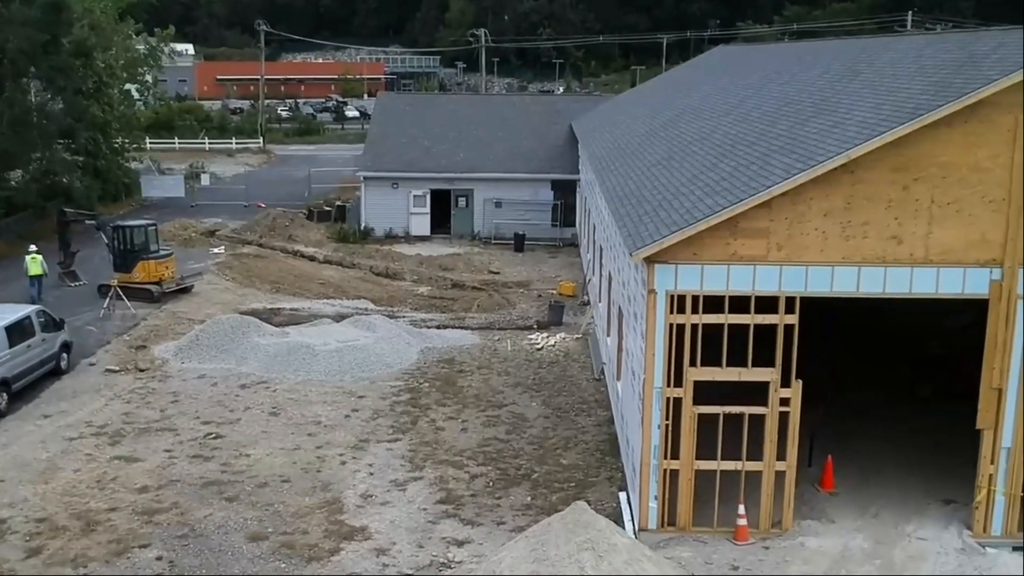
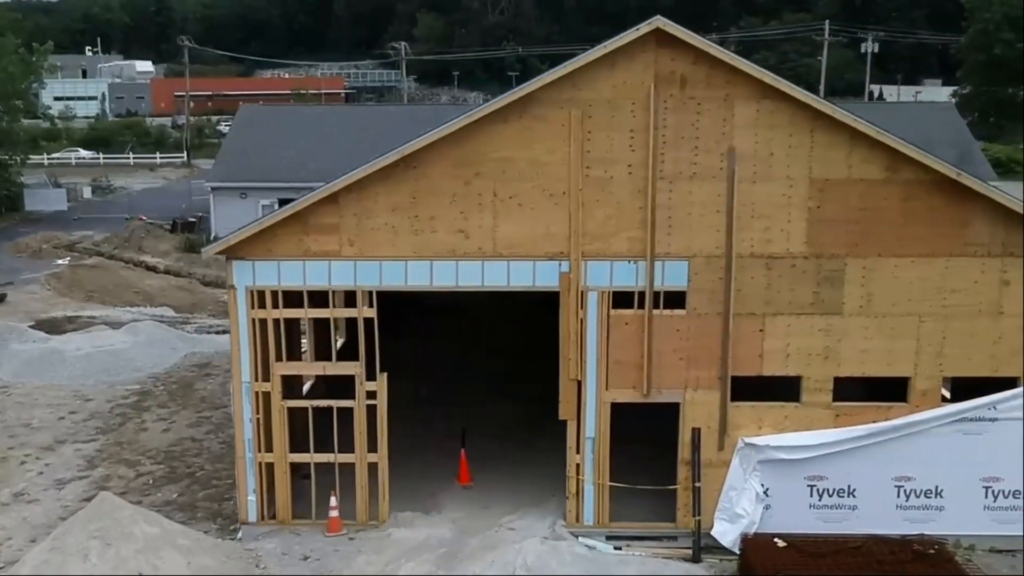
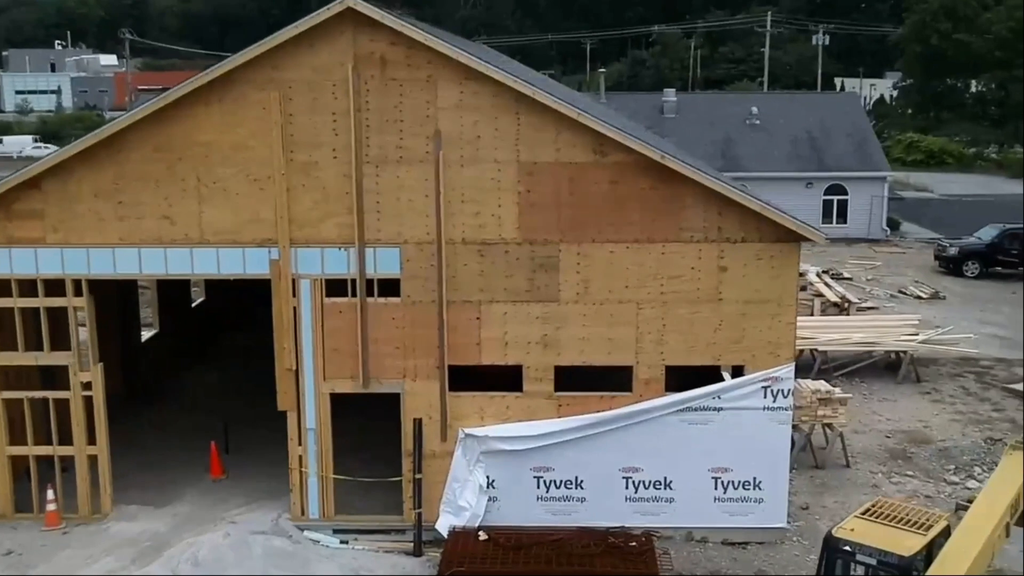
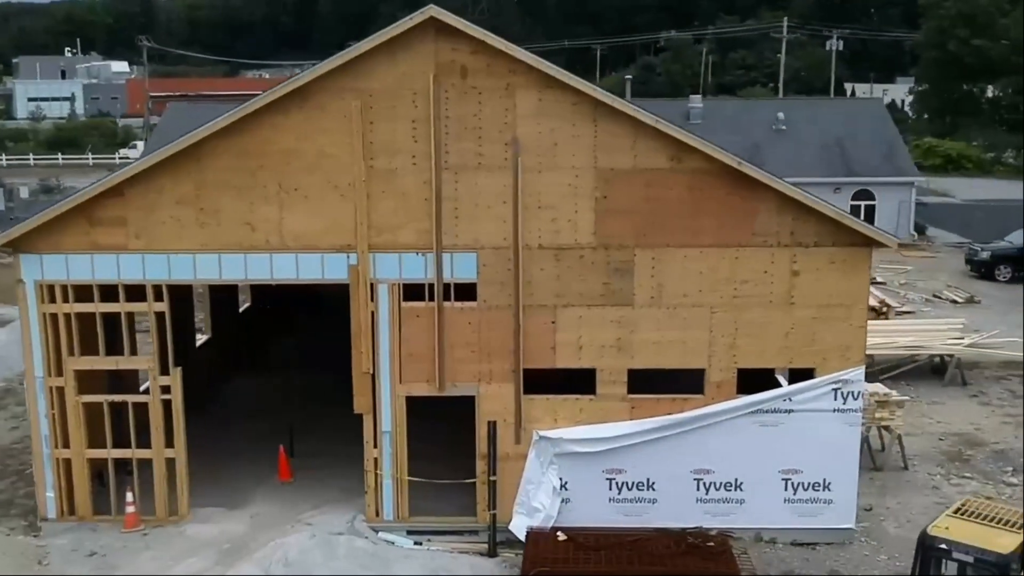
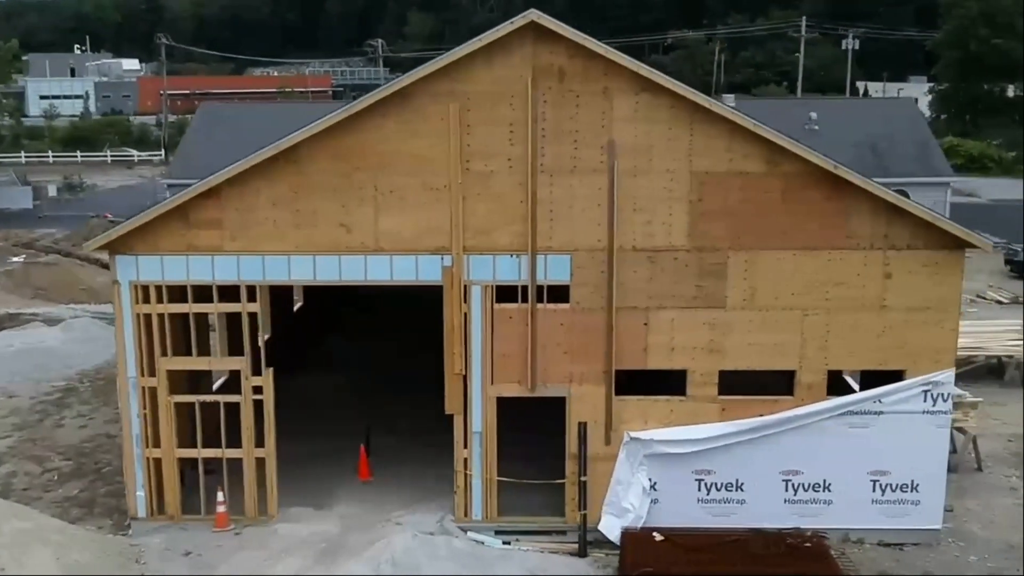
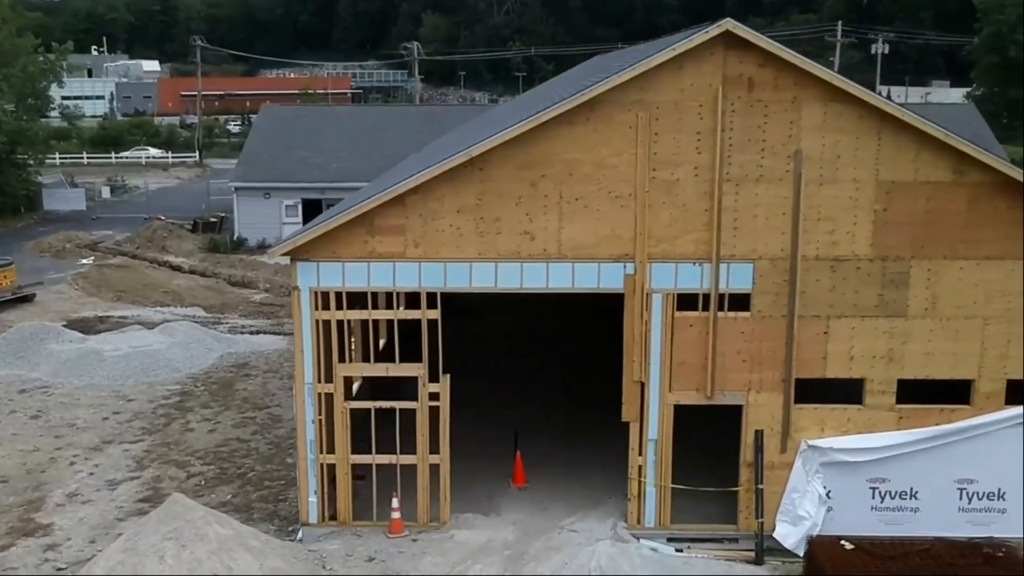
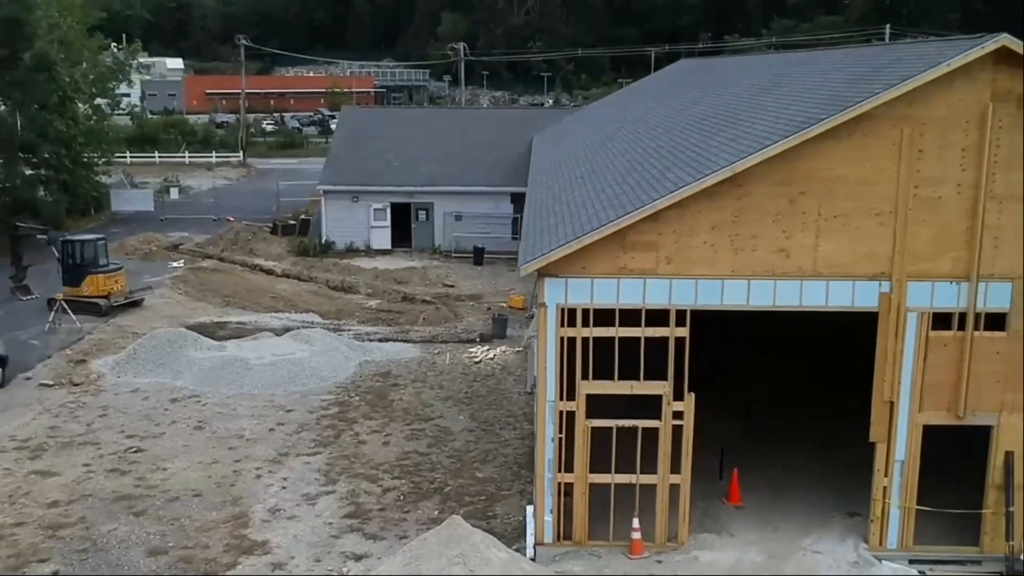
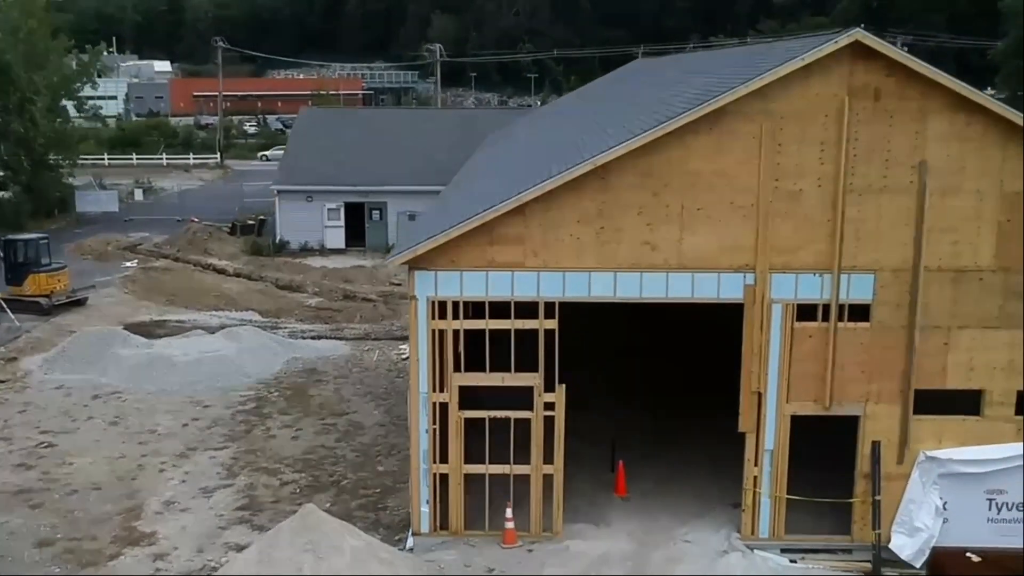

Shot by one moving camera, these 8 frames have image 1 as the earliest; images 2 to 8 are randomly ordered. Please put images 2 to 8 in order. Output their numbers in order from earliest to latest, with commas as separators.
7, 8, 6, 2, 5, 4, 3
